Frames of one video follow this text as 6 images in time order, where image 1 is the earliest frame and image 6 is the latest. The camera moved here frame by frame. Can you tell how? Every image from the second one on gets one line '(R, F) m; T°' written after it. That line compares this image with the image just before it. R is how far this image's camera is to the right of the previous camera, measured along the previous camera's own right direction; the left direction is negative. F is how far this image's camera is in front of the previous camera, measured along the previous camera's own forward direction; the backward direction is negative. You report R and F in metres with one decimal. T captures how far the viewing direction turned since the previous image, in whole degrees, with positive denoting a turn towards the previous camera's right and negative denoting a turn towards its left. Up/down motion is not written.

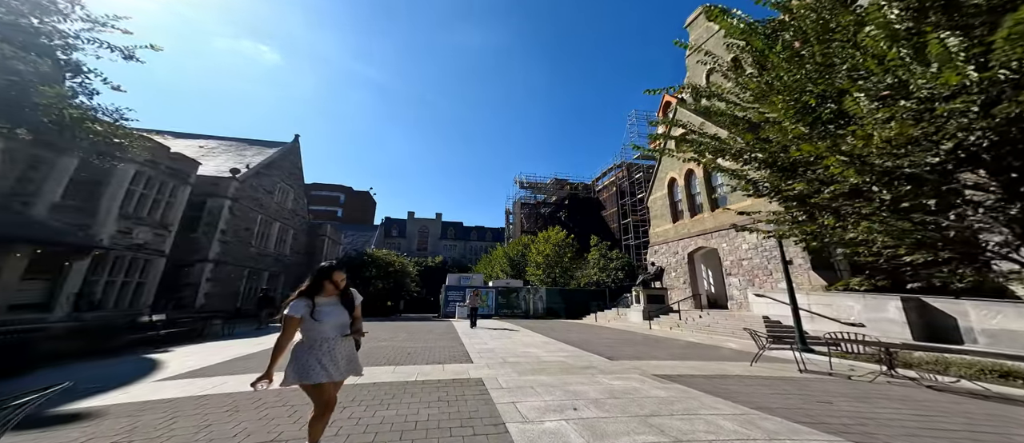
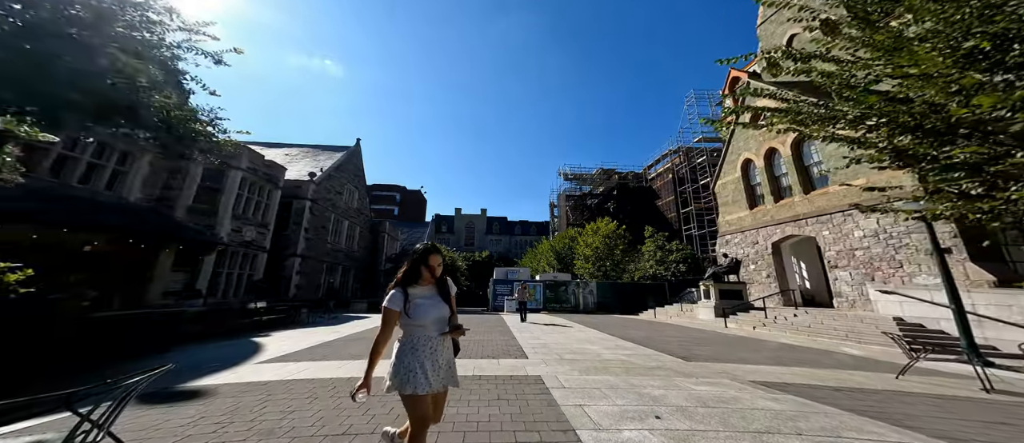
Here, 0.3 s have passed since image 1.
(-0.2, +0.2) m; -8°
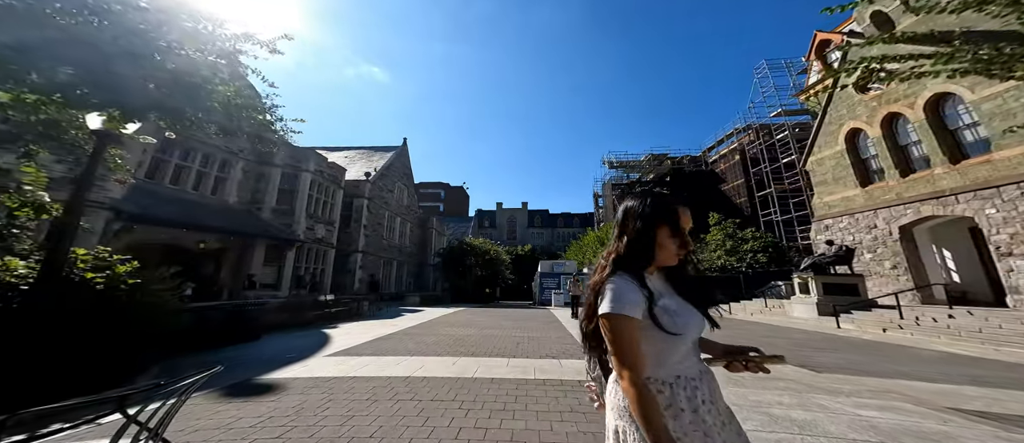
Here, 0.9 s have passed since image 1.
(-0.4, +0.5) m; -8°
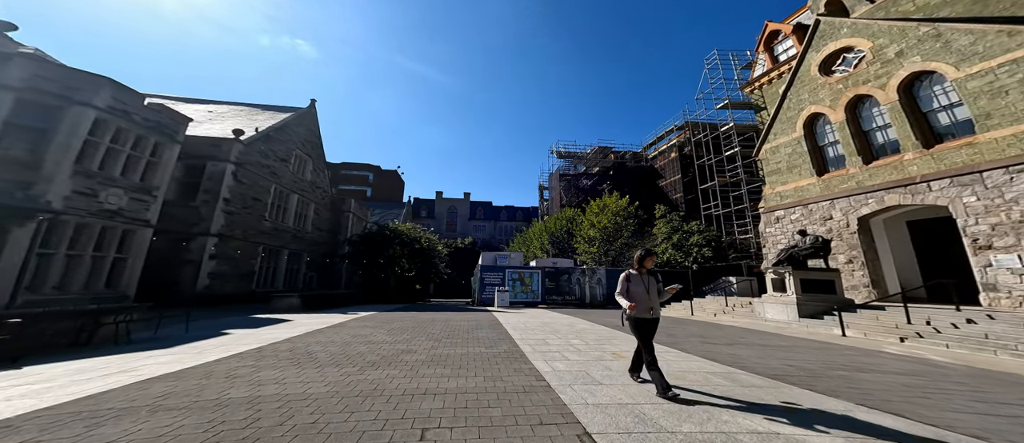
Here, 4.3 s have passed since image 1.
(+0.2, +3.7) m; +11°
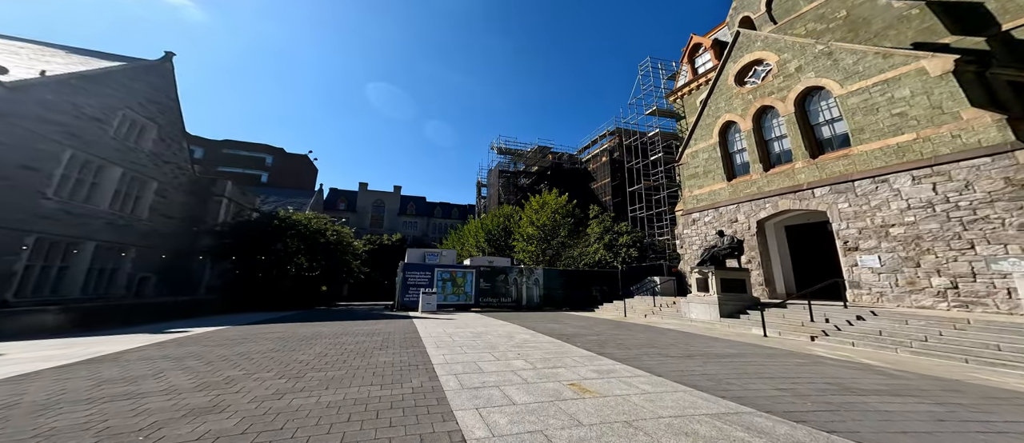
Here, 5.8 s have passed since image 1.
(+0.1, +1.6) m; +12°
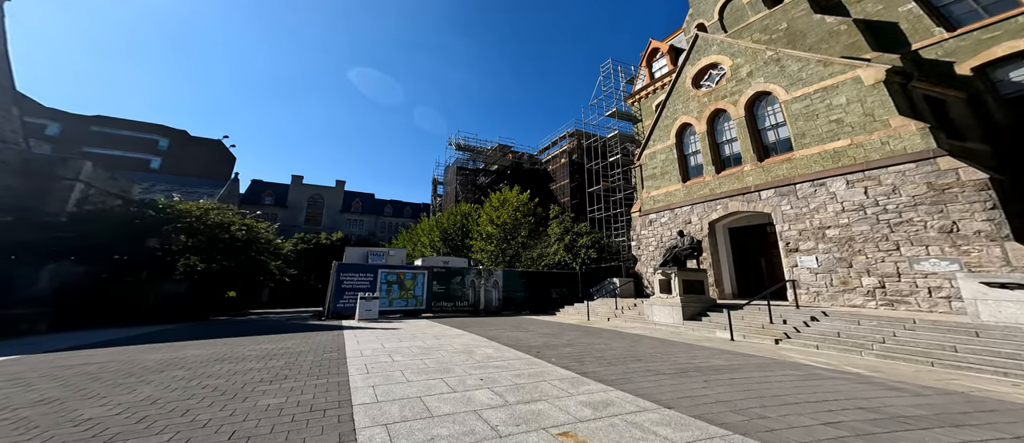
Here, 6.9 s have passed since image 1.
(-0.1, +1.2) m; +8°
